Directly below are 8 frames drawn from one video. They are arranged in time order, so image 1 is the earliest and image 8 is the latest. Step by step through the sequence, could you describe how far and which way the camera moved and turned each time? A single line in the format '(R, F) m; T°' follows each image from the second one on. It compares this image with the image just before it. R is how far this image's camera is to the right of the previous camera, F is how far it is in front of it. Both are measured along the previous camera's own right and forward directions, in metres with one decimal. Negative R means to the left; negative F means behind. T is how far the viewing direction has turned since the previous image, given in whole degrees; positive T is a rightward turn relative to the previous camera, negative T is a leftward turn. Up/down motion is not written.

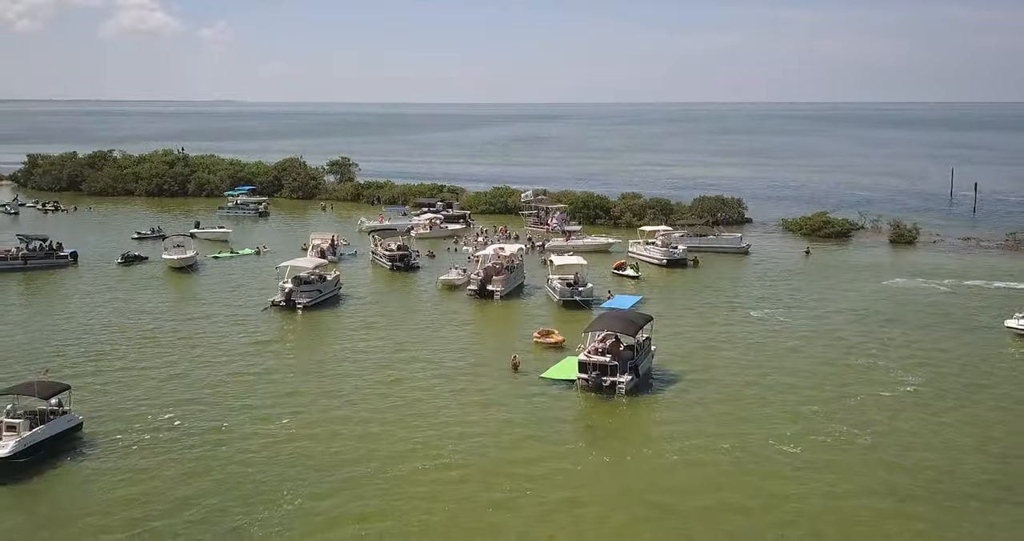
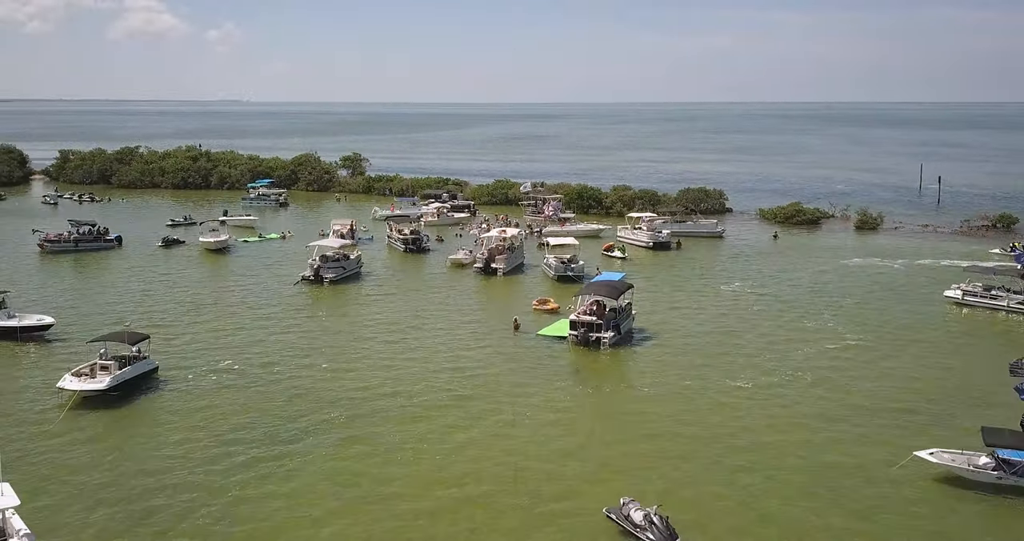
(-0.1, -5.0) m; 0°
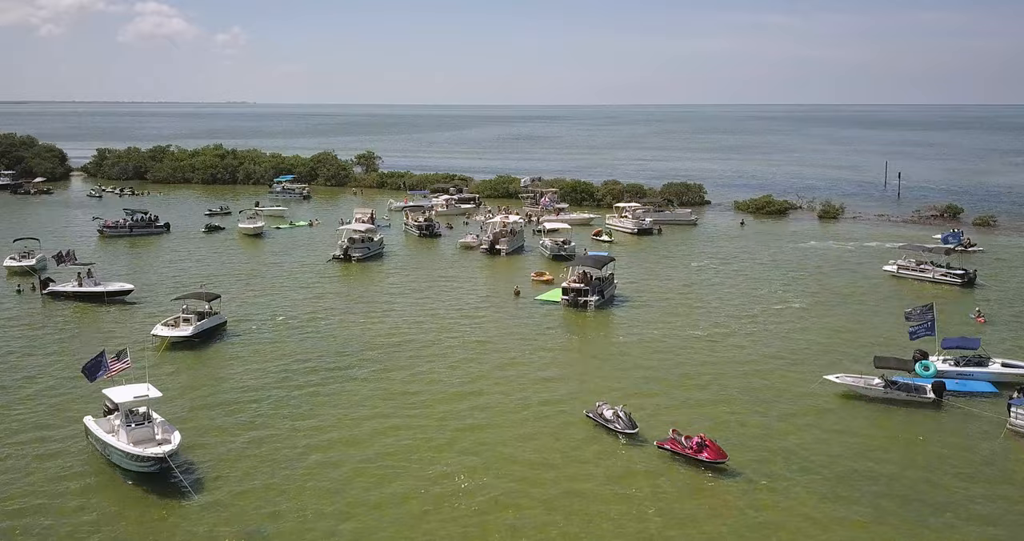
(-0.1, -6.7) m; 0°
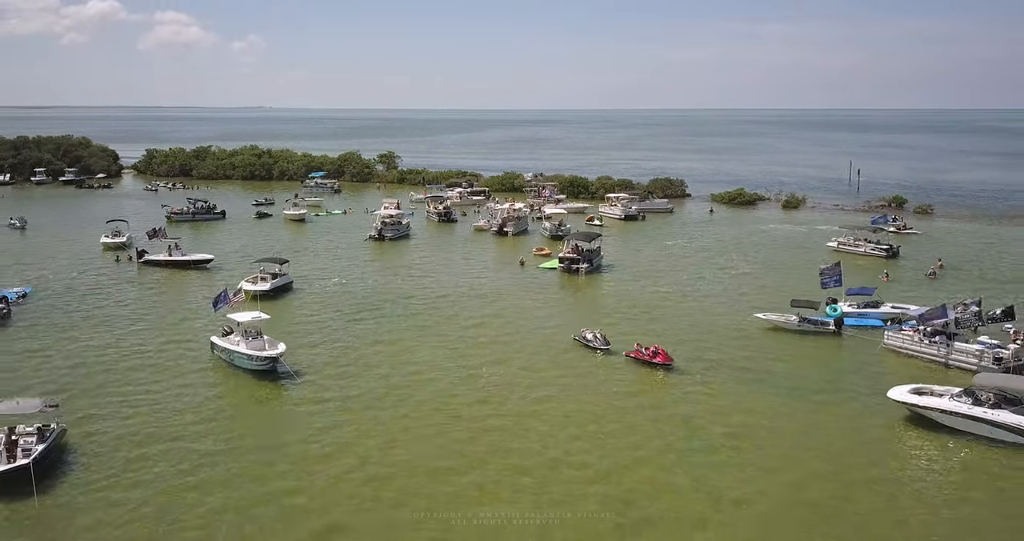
(-0.1, -9.5) m; 0°
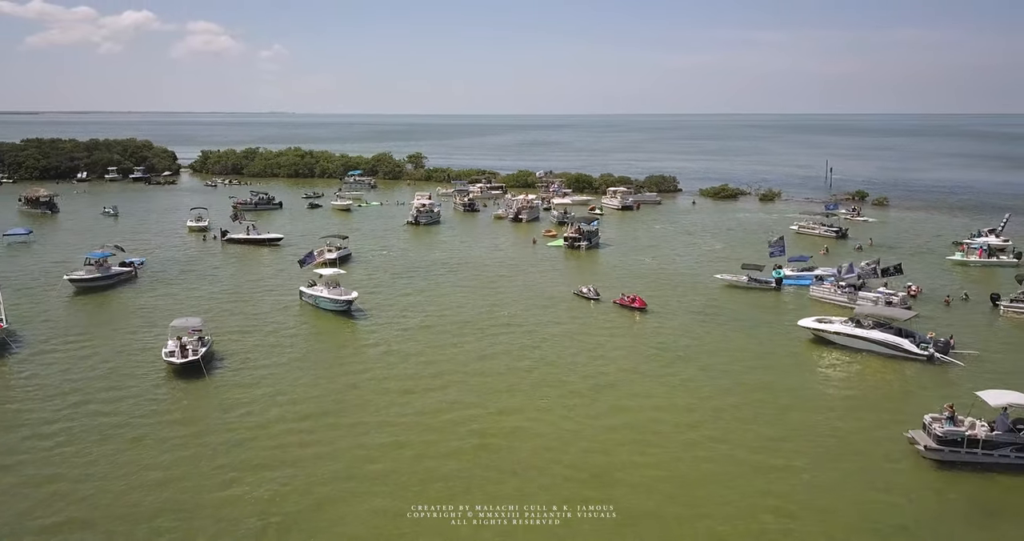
(0.0, -11.1) m; -1°
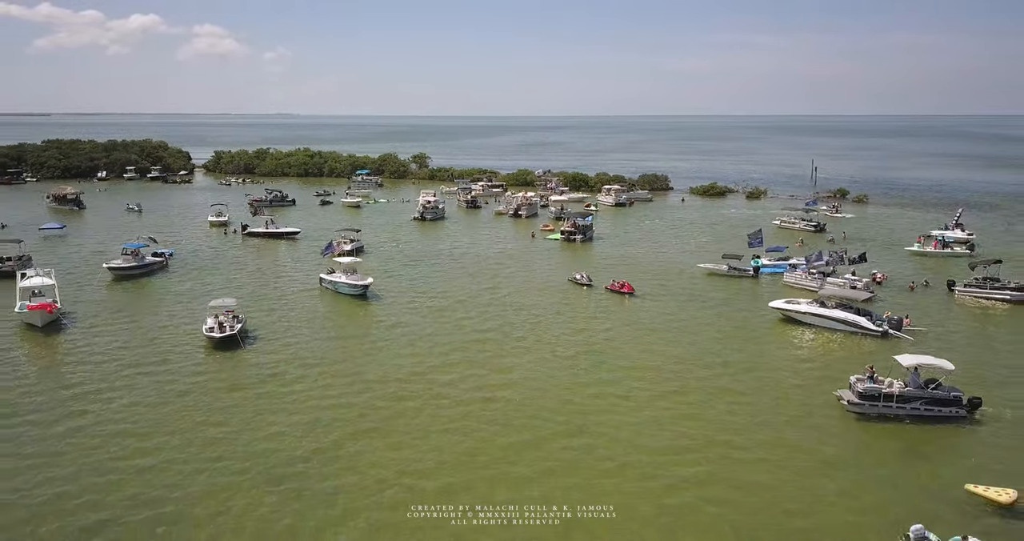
(0.0, -4.5) m; 0°
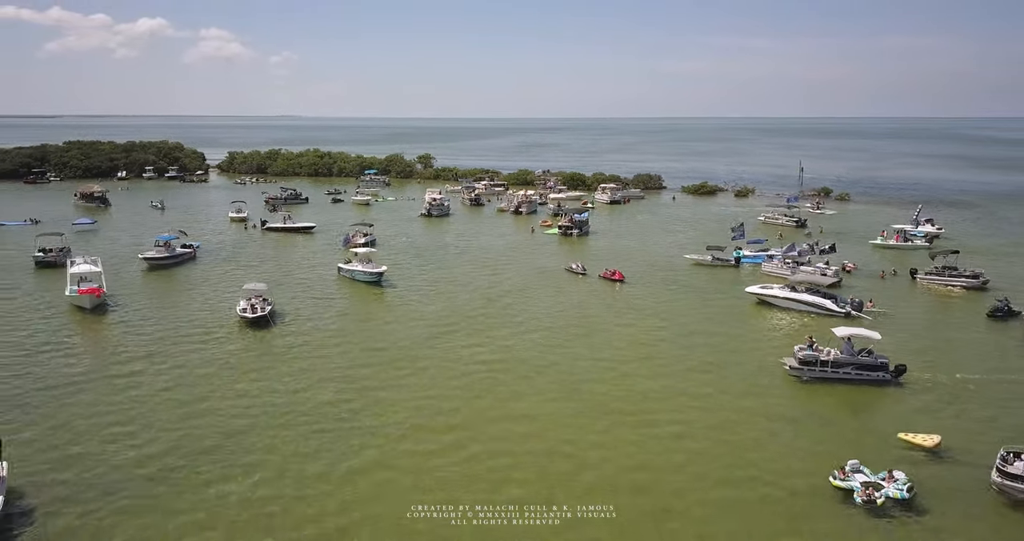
(0.0, -4.7) m; 0°
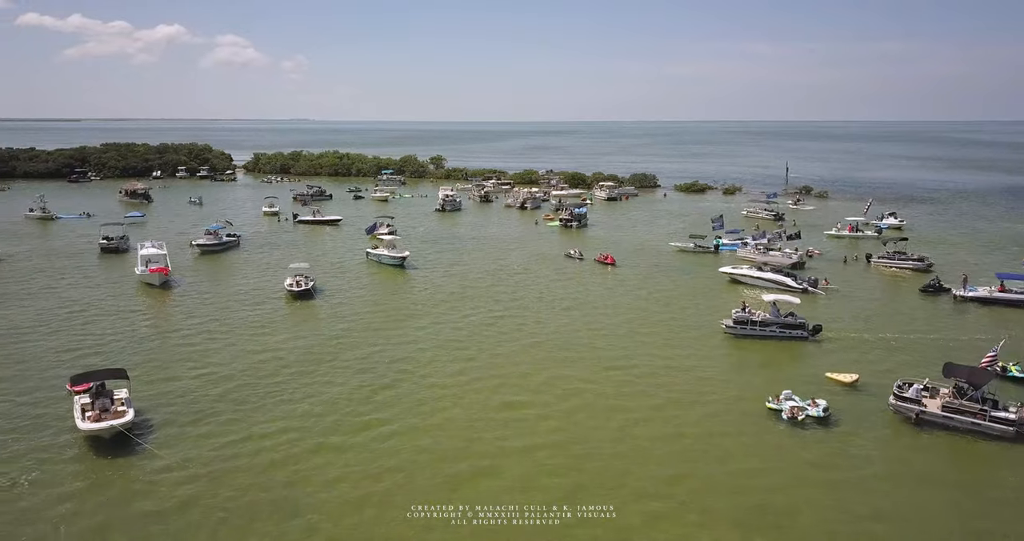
(0.0, -7.9) m; 0°
